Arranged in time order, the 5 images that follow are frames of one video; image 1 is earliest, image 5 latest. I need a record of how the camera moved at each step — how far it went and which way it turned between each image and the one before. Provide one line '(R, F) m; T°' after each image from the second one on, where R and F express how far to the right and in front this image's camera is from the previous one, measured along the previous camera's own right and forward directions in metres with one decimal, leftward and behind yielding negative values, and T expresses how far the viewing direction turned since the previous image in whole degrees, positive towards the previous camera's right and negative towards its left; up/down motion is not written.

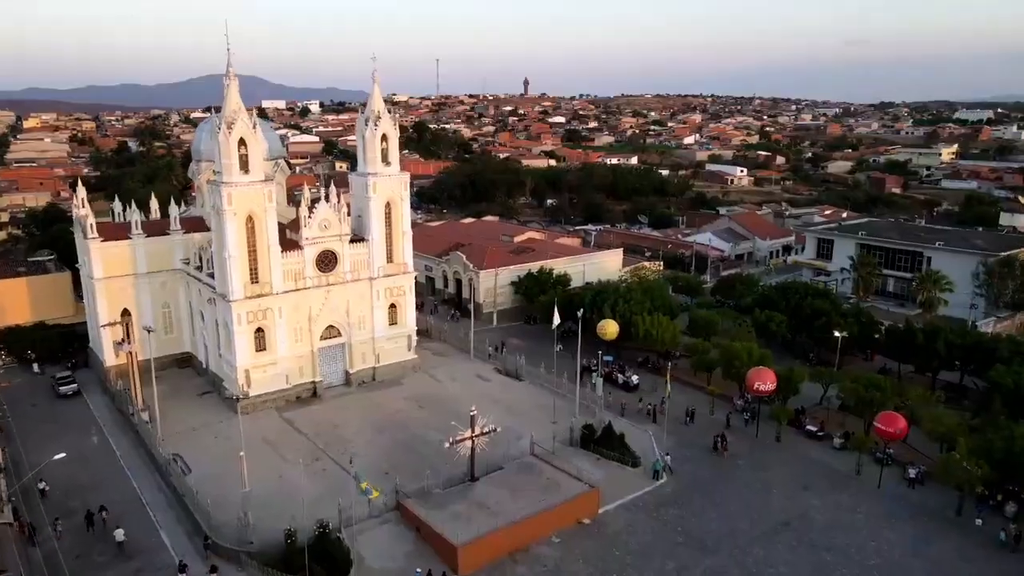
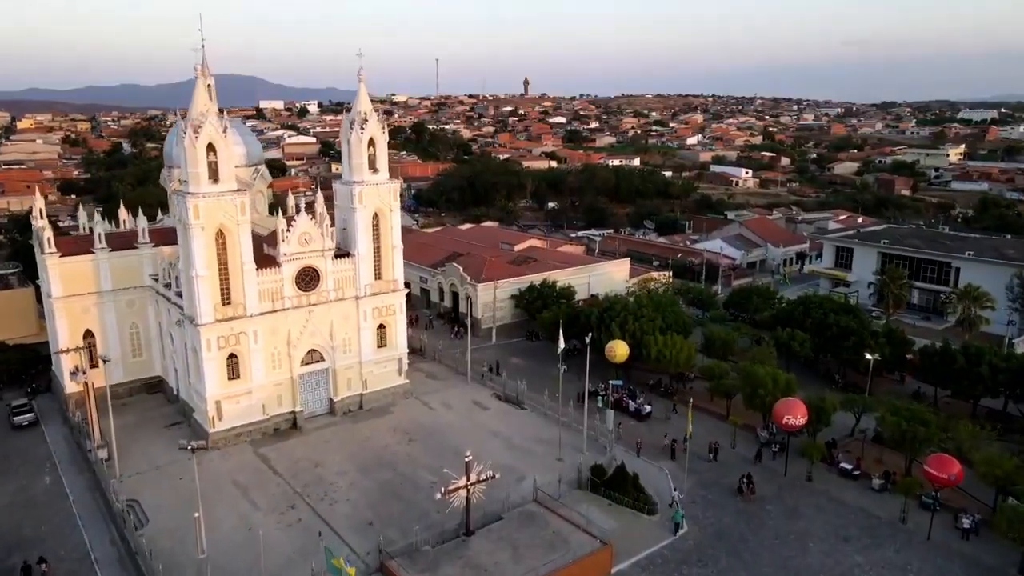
(0.0, +3.2) m; 0°
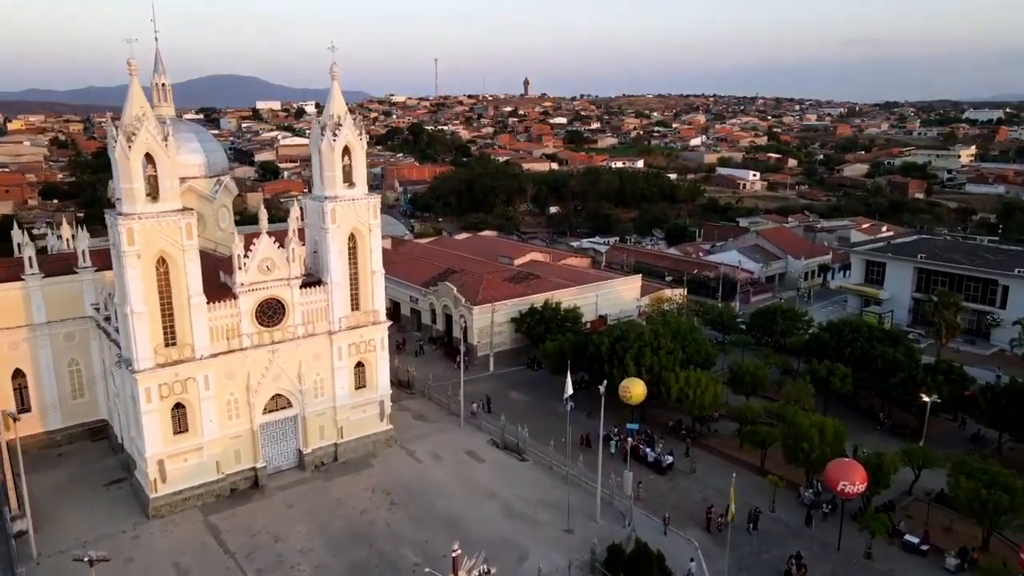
(0.0, +4.6) m; 0°
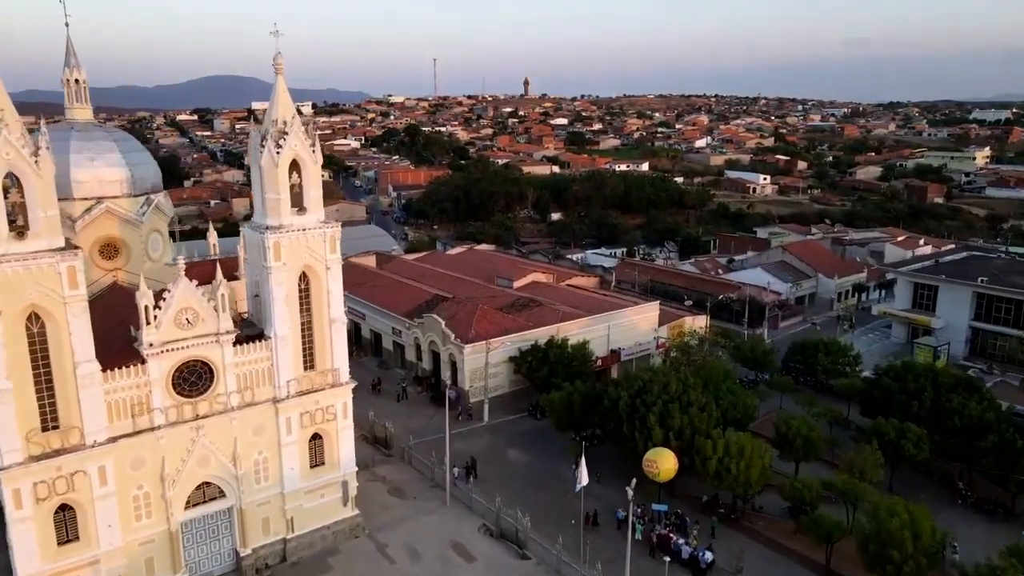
(+0.1, +6.0) m; 0°
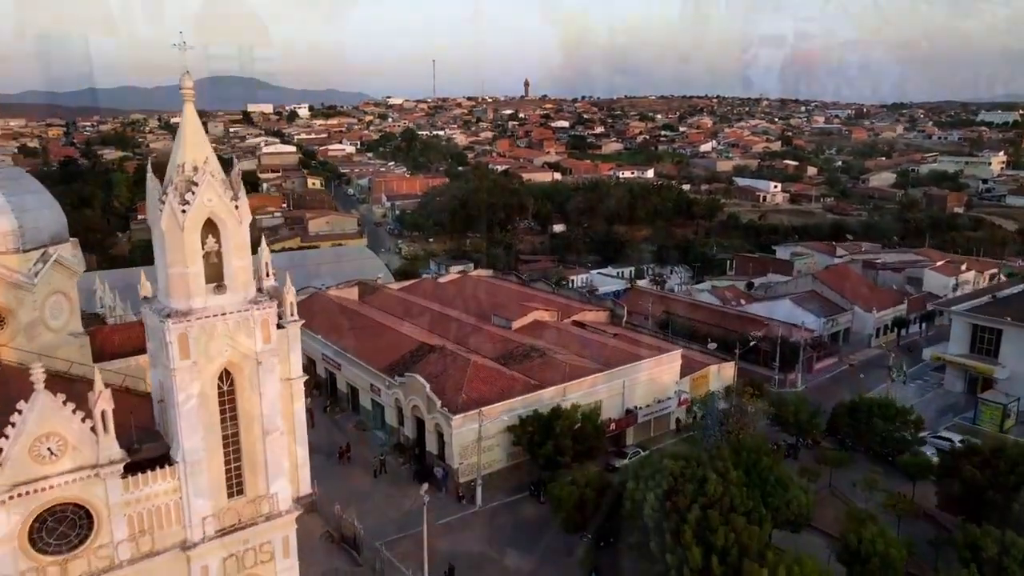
(+0.1, +5.5) m; 0°
